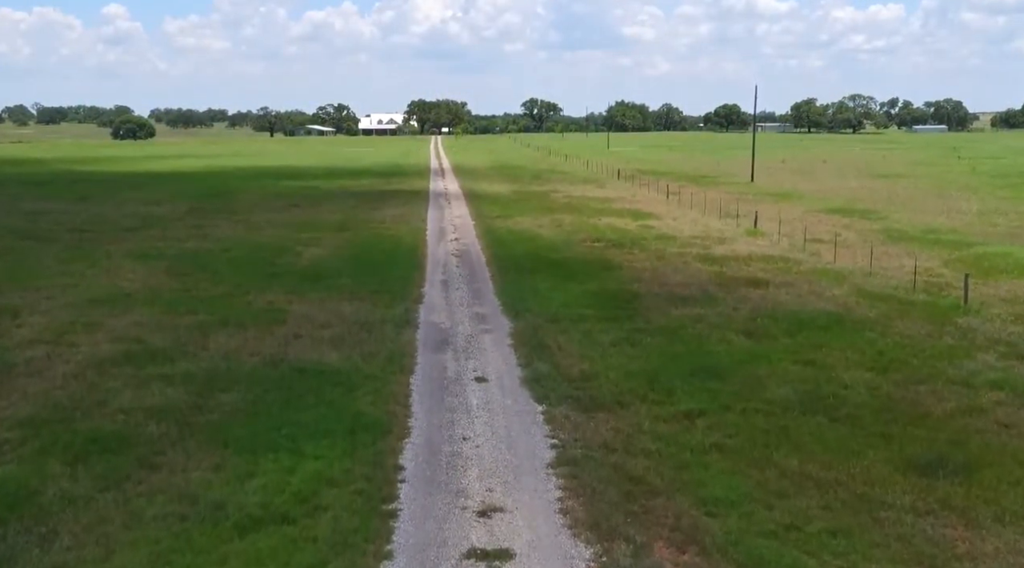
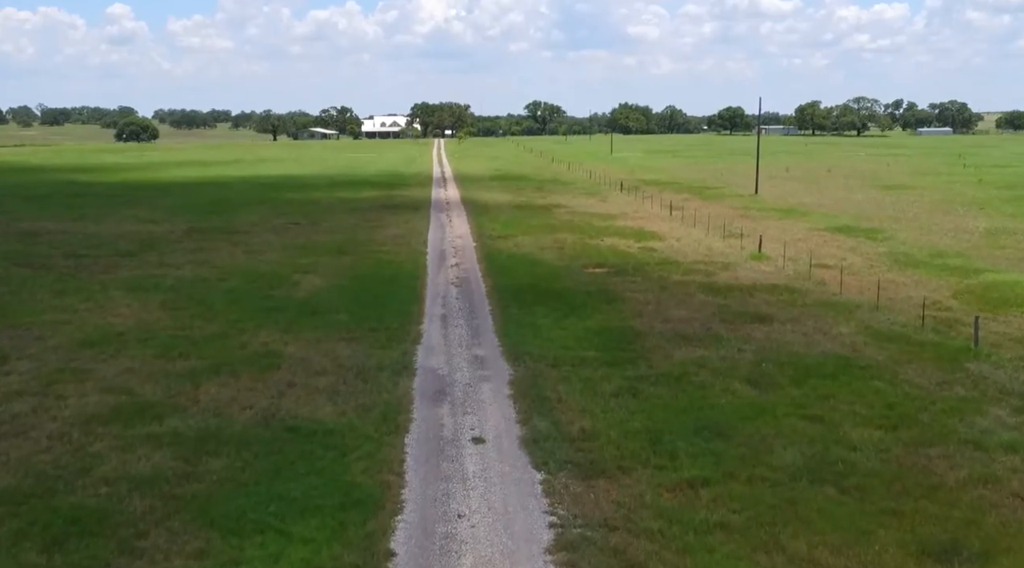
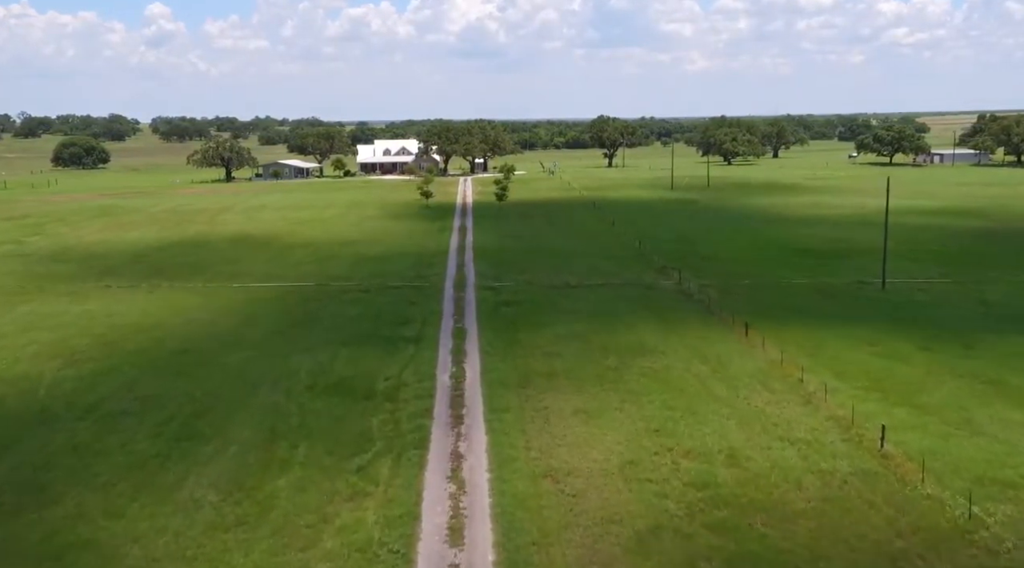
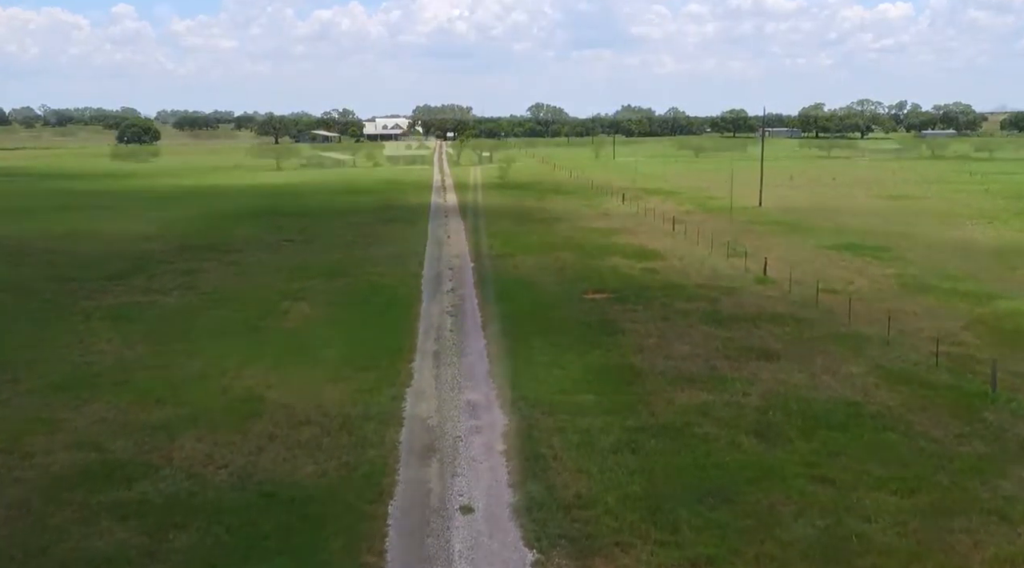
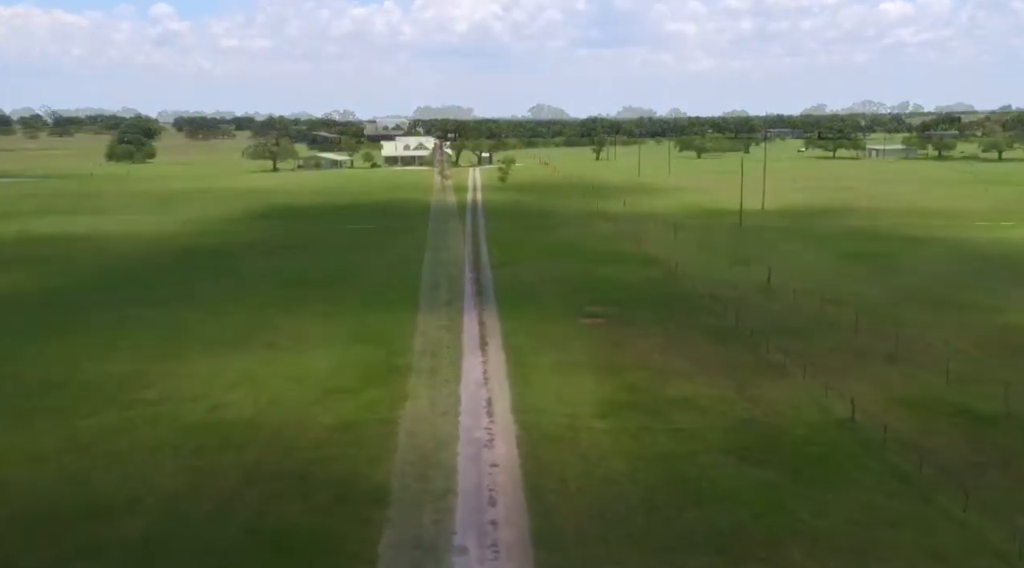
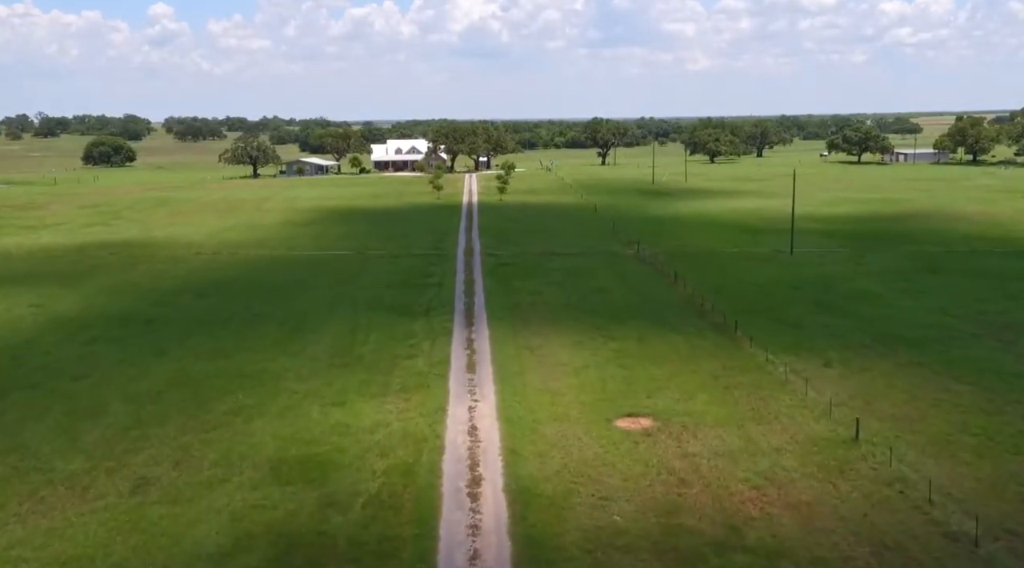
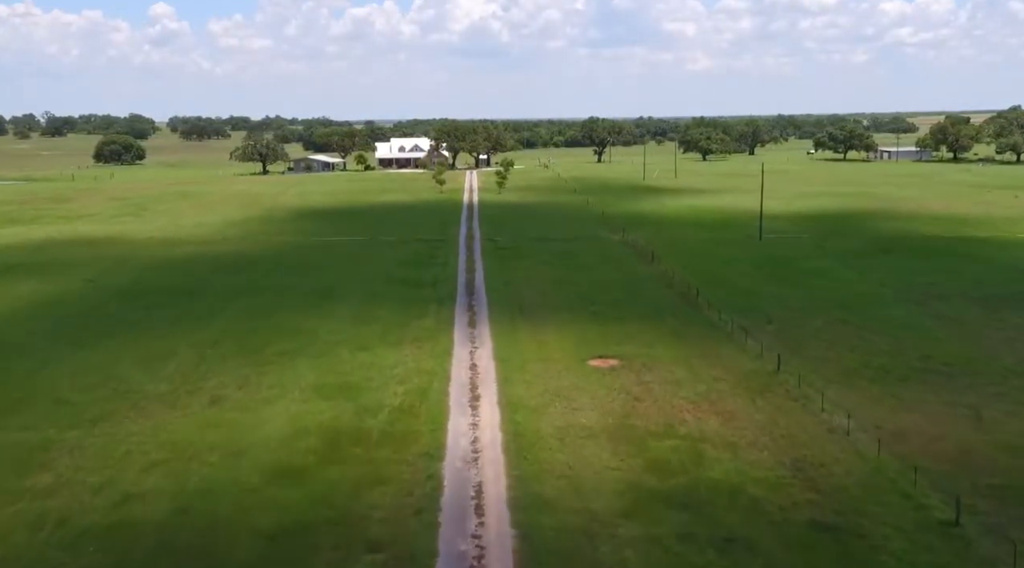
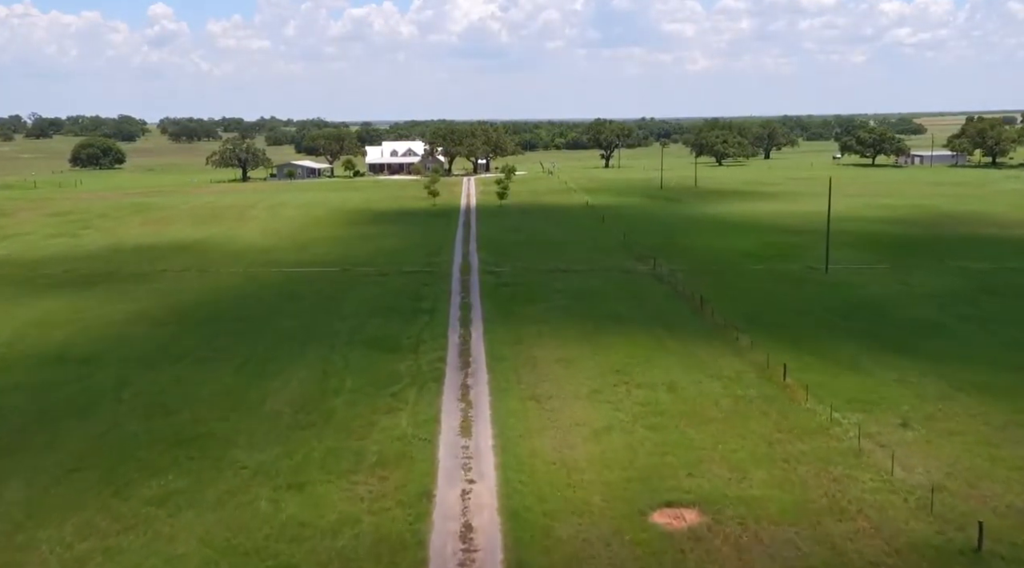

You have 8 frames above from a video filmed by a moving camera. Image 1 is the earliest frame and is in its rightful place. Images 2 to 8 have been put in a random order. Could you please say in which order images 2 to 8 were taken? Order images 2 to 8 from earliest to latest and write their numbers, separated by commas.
2, 4, 5, 7, 6, 8, 3
